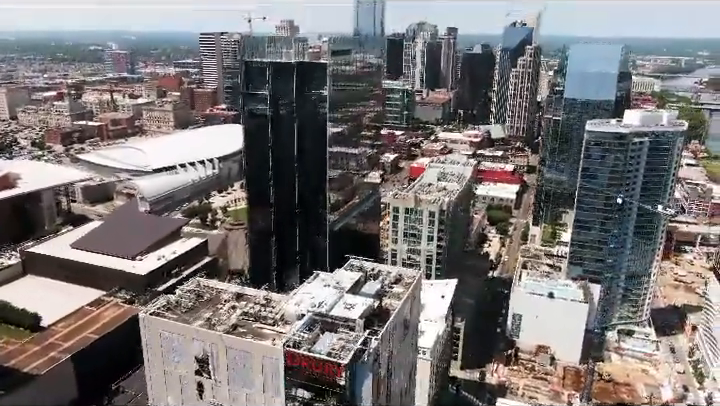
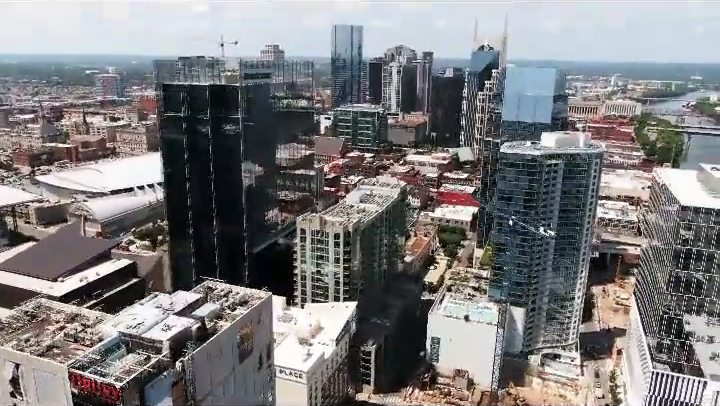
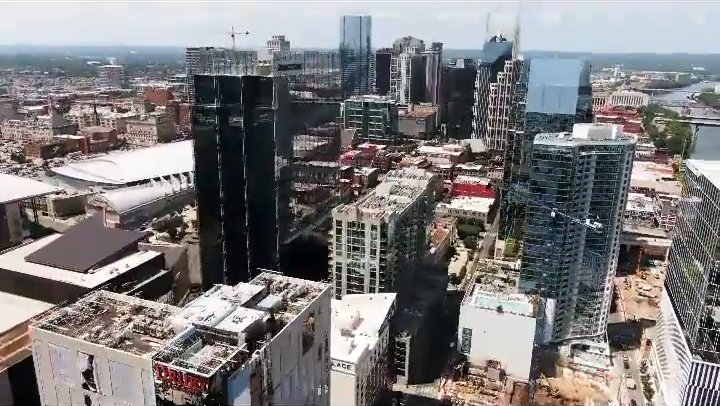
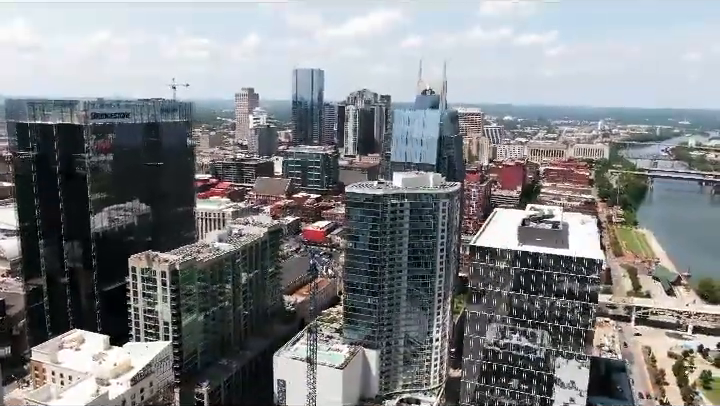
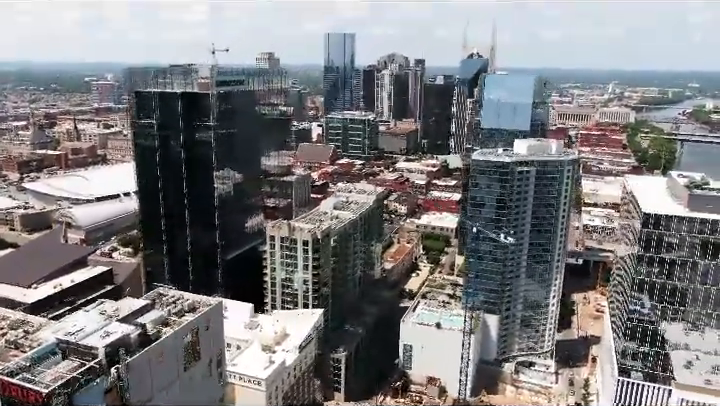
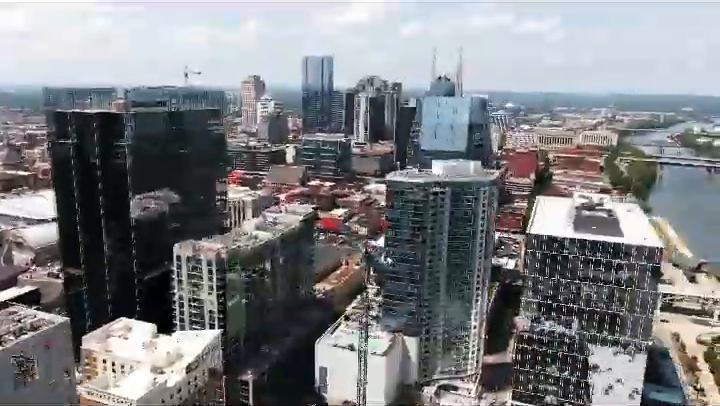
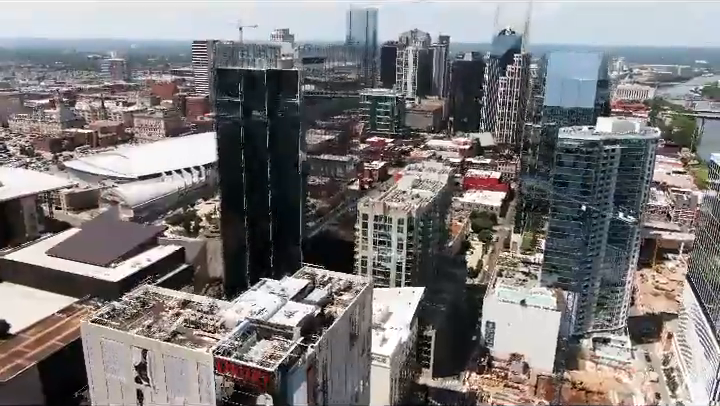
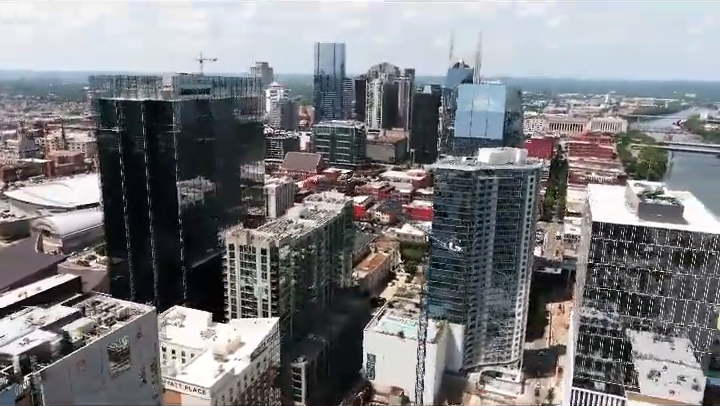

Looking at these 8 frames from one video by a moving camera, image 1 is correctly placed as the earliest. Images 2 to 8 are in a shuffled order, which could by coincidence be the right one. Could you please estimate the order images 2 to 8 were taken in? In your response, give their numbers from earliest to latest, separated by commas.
7, 3, 2, 5, 8, 6, 4
